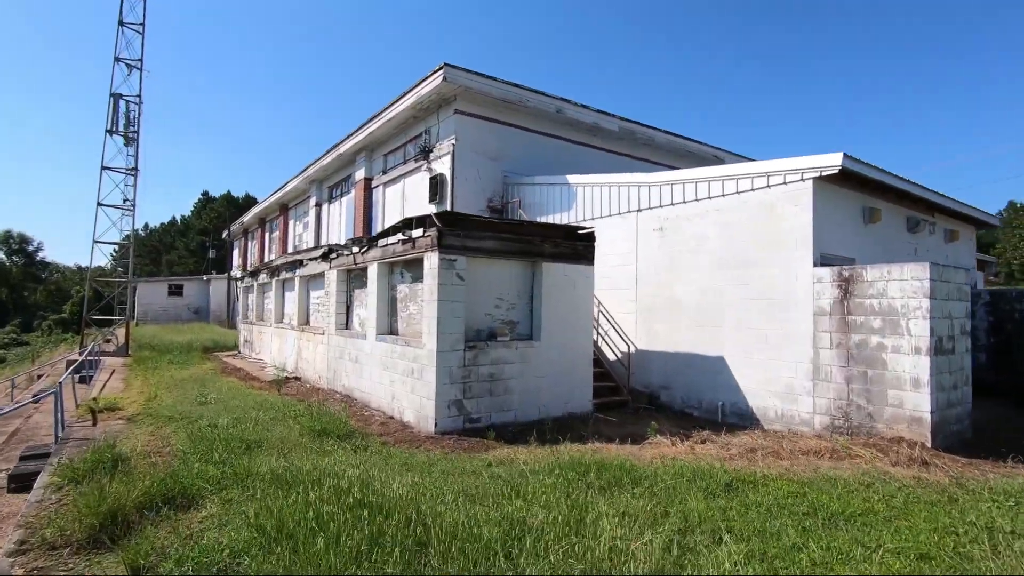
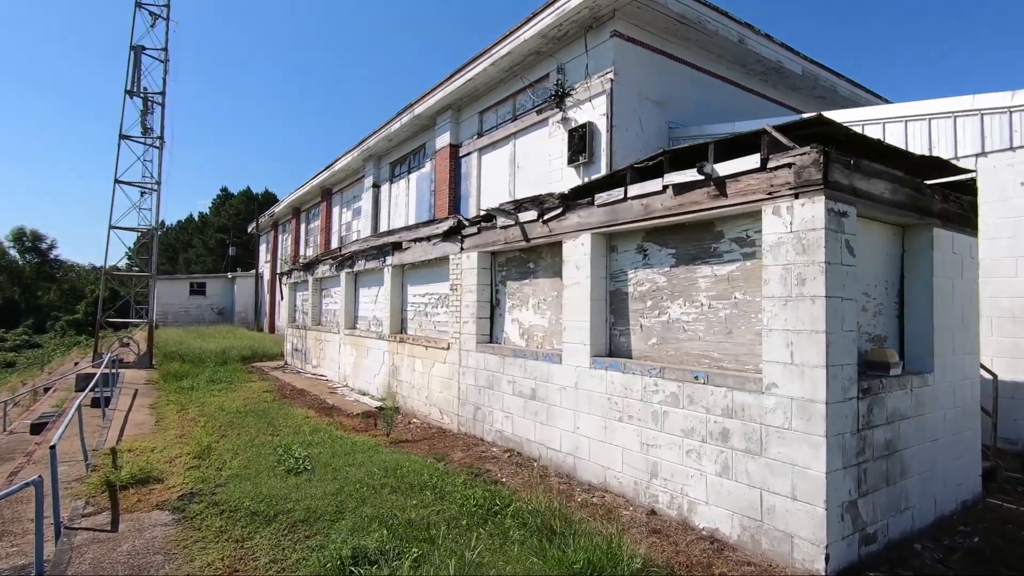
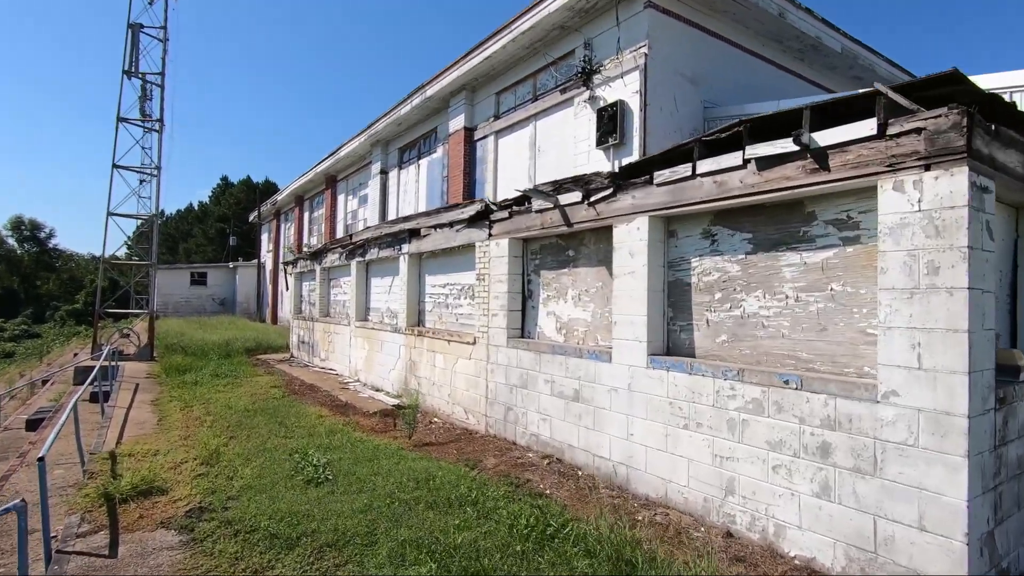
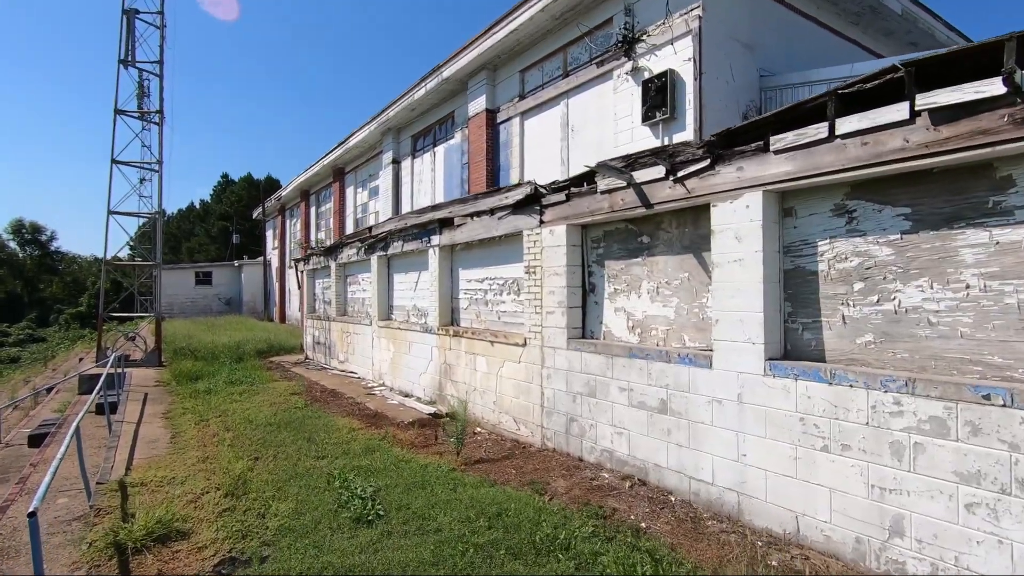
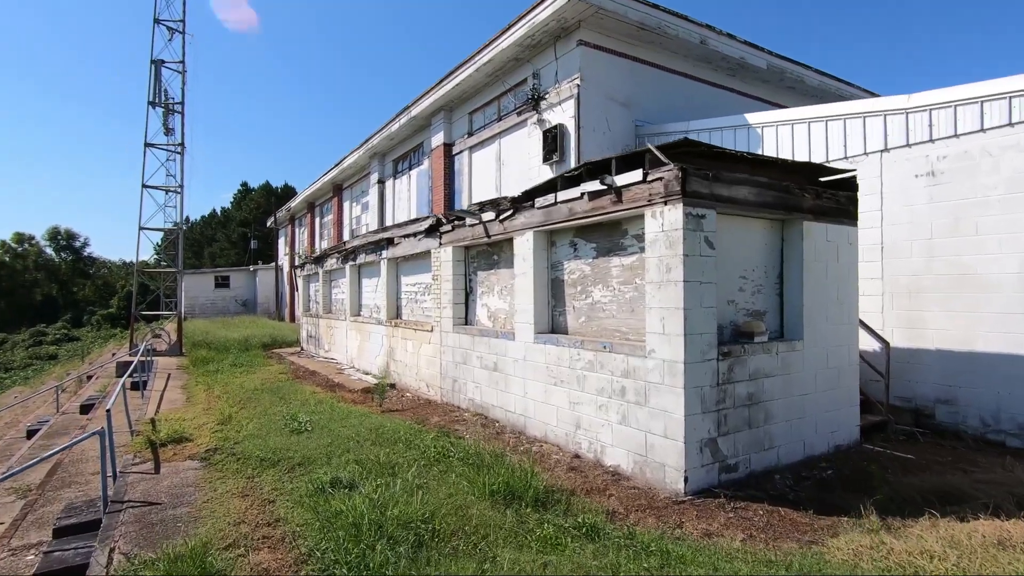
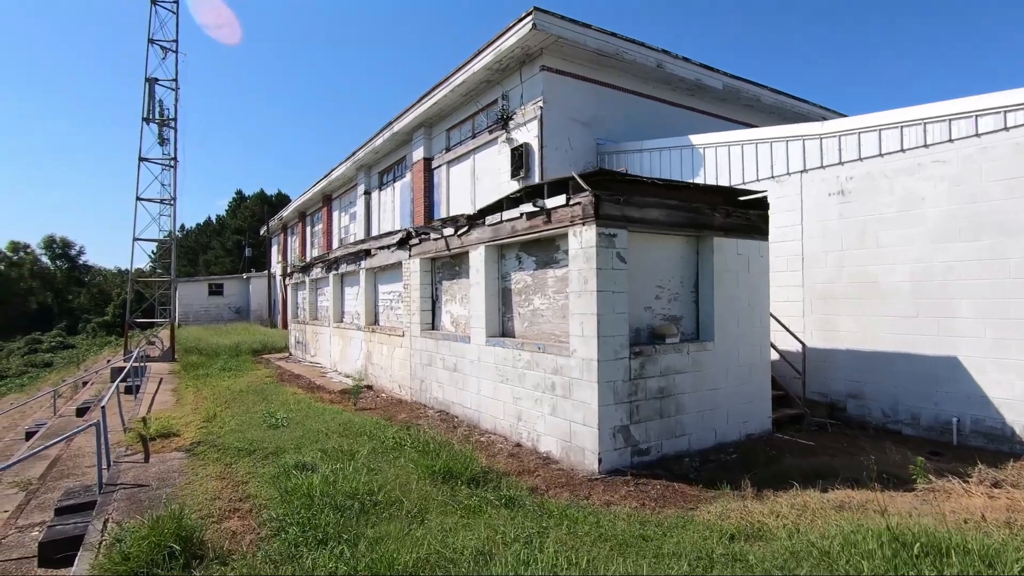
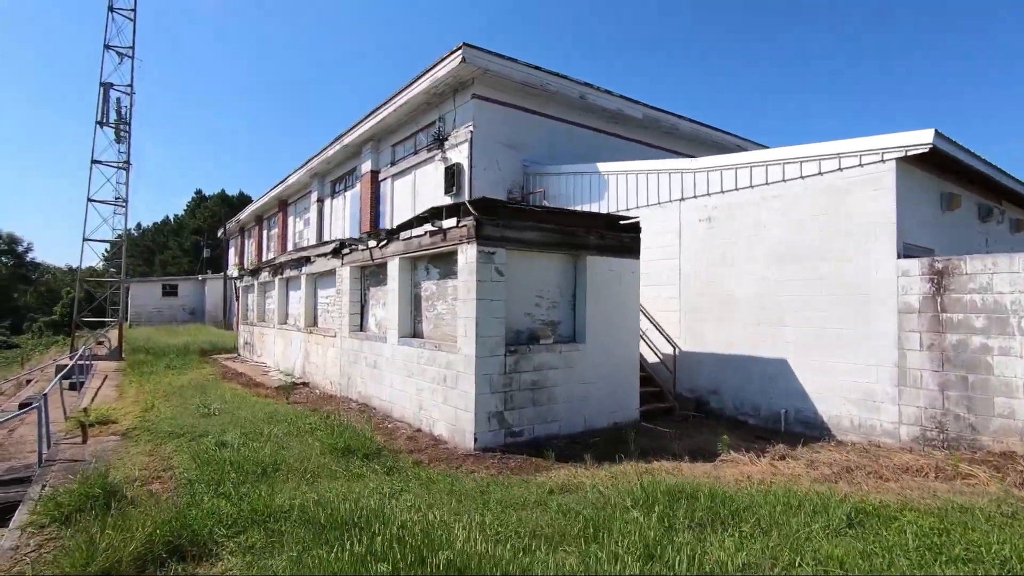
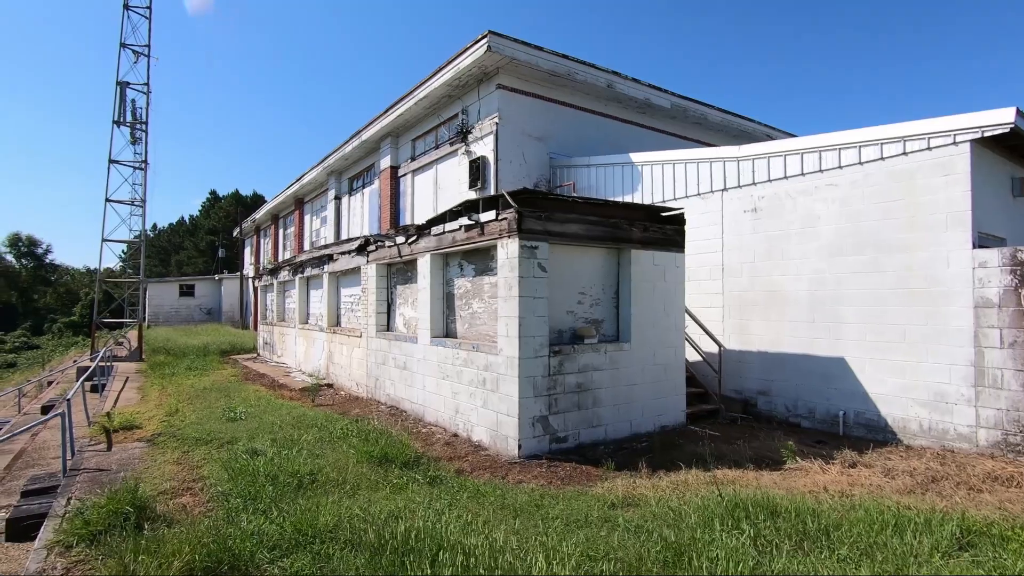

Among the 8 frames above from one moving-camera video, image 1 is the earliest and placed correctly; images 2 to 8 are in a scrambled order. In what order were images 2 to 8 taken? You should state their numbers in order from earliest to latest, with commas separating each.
7, 8, 6, 5, 2, 3, 4
